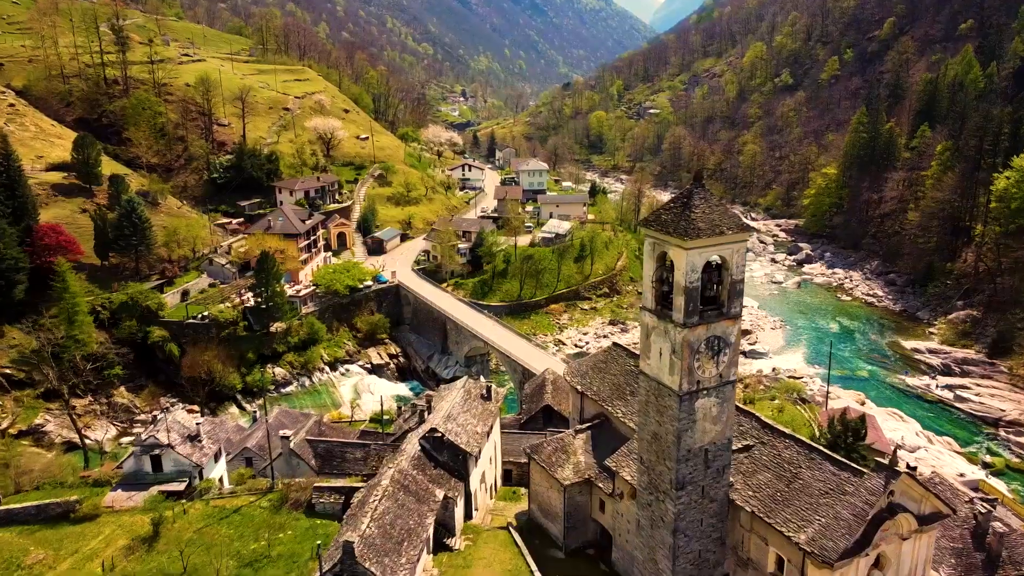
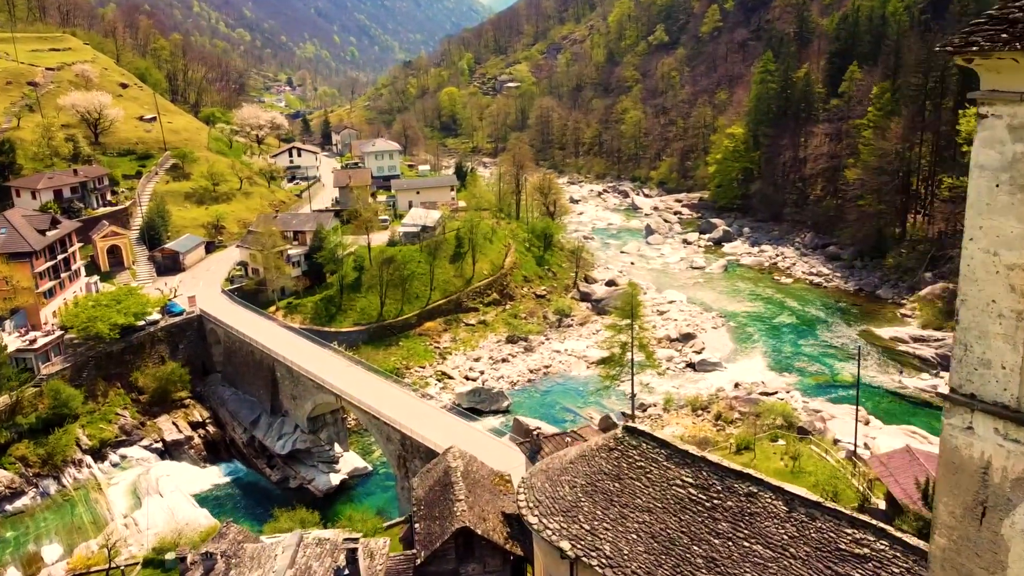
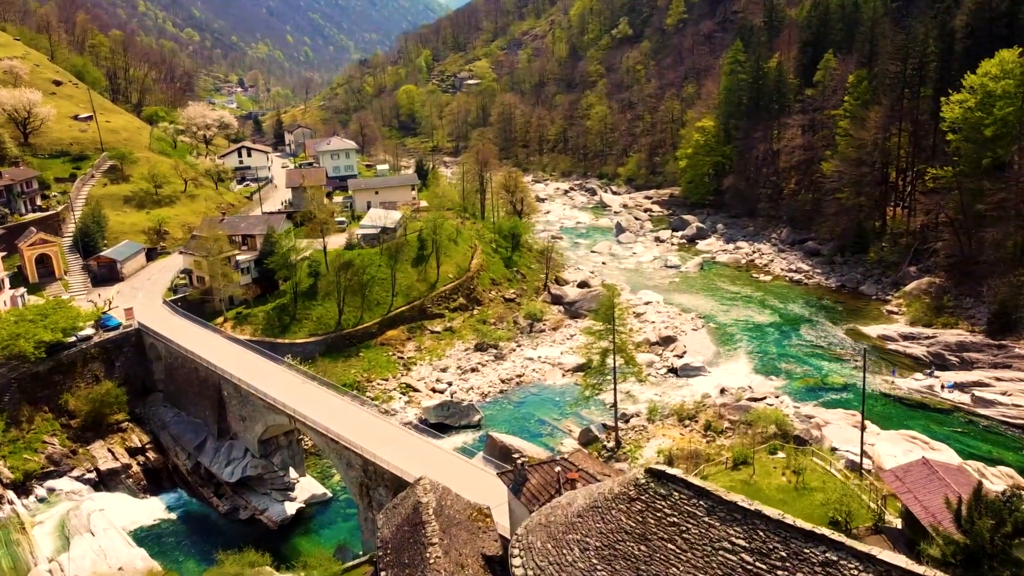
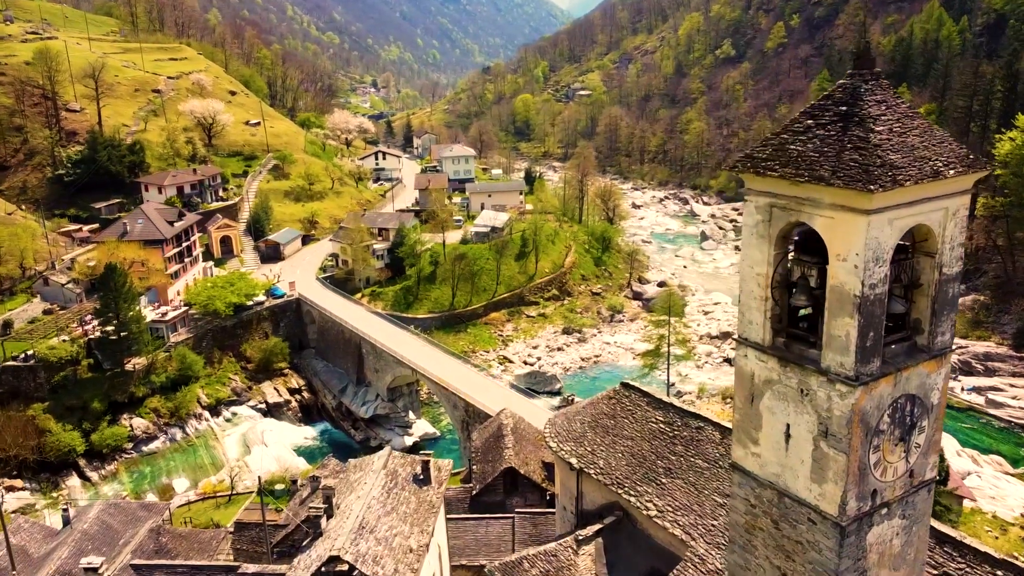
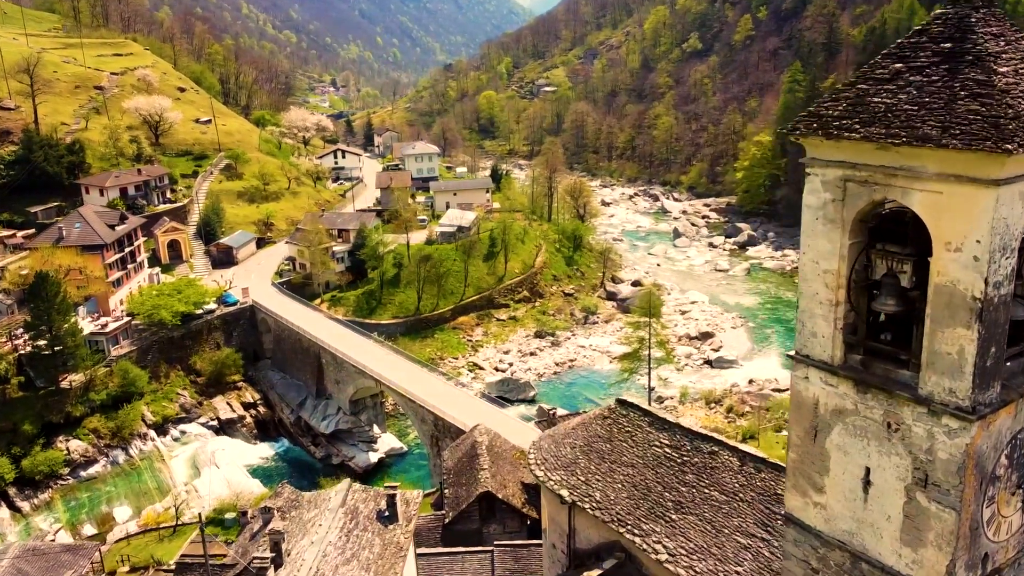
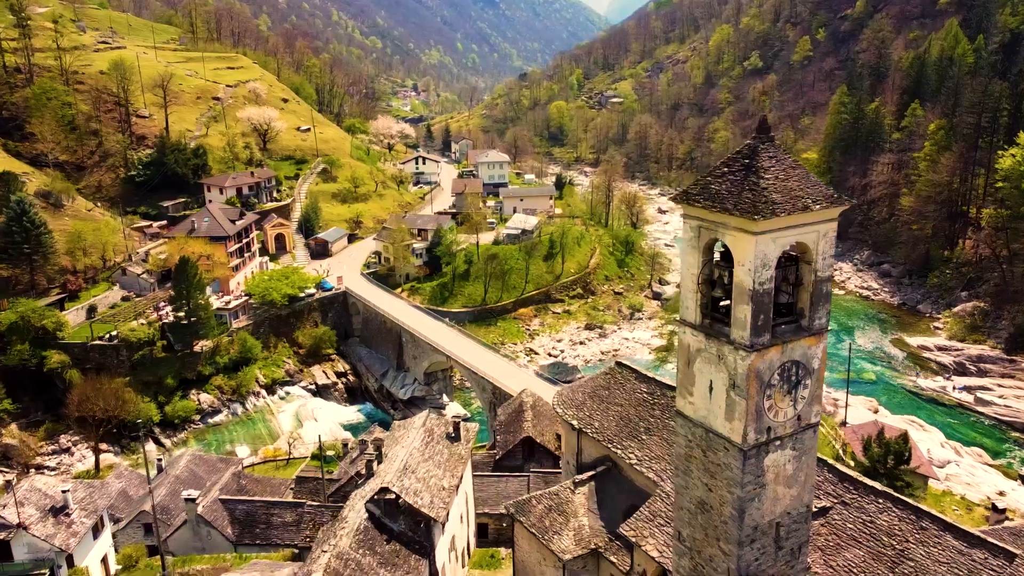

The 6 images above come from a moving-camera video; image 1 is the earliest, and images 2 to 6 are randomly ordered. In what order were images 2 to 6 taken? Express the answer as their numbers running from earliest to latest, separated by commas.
6, 4, 5, 2, 3
